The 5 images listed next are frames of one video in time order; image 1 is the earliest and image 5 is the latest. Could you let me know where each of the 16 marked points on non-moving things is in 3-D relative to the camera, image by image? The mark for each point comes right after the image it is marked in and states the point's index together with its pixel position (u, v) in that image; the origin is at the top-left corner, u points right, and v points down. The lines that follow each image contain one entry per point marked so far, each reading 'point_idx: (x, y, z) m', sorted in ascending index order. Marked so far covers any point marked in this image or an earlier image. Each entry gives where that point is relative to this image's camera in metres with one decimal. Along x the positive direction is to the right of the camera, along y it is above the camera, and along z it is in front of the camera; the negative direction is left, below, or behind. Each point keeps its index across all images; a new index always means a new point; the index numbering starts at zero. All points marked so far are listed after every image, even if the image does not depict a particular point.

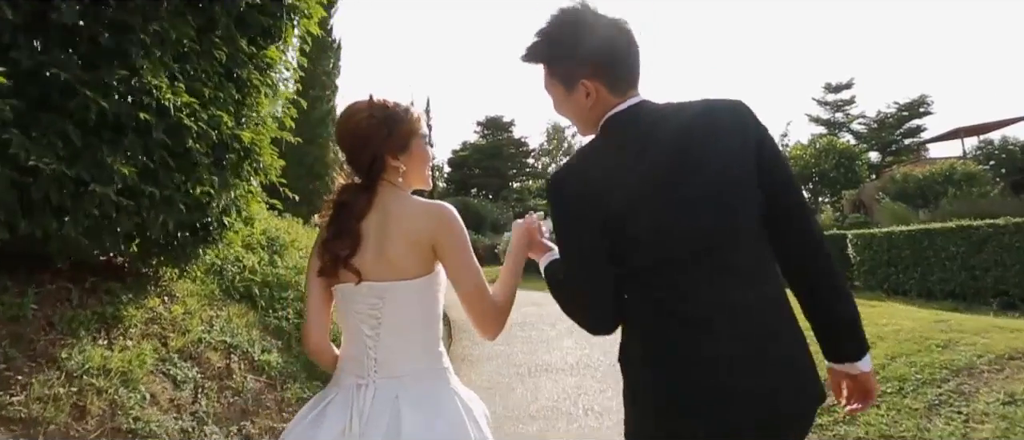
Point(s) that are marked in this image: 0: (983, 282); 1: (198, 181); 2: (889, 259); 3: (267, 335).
0: (+8.4, -1.1, +13.7) m
1: (-2.3, +0.3, +5.3) m
2: (+7.4, -0.8, +15.3) m
3: (-2.0, -0.9, +6.1) m
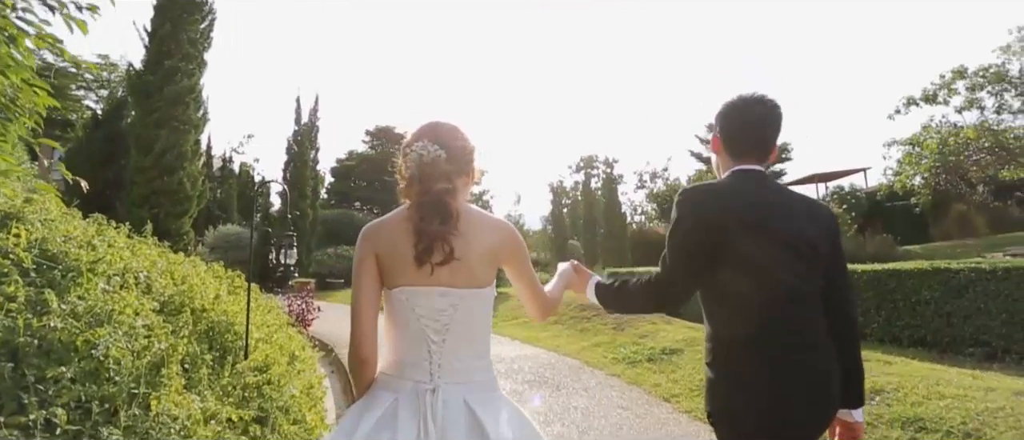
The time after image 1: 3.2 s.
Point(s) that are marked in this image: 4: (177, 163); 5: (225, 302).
0: (+7.1, -1.7, +12.1) m
1: (-2.1, +0.3, +2.1) m
2: (+5.9, -1.4, +13.4) m
3: (-2.0, -0.9, +2.9) m
4: (-6.2, +1.1, +14.3) m
5: (-2.0, -0.6, +5.4) m
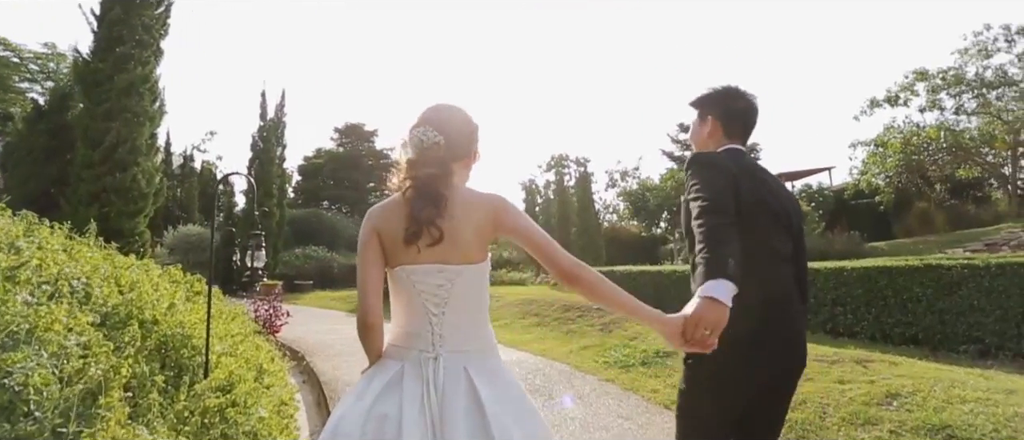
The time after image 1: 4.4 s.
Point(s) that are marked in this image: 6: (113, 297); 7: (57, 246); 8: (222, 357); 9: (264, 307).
0: (+6.8, -1.6, +11.8) m
1: (-1.9, +0.3, +1.5) m
2: (+5.5, -1.3, +13.1) m
3: (-1.9, -0.9, +2.2) m
4: (-6.6, +1.0, +13.5) m
5: (-2.0, -0.6, +4.7) m
6: (-2.1, -0.4, +4.1) m
7: (-2.6, -0.2, +4.4) m
8: (-1.8, -0.9, +4.8) m
9: (-3.6, -1.2, +11.0) m
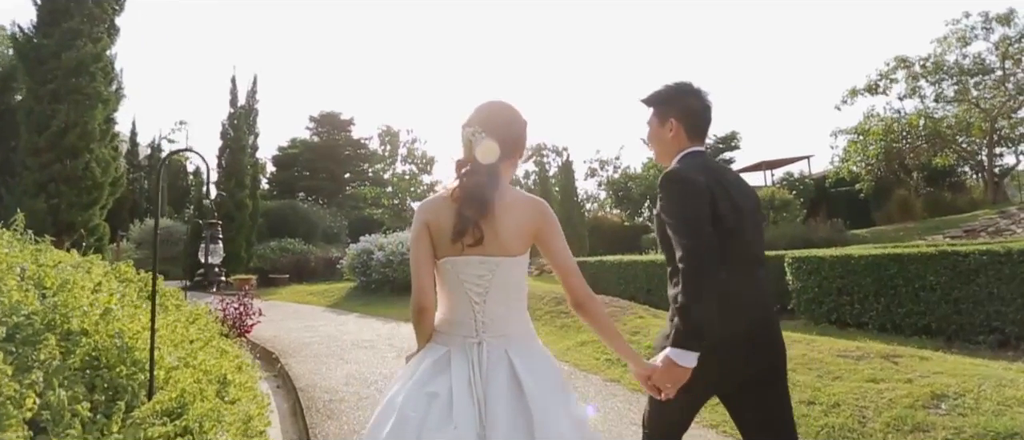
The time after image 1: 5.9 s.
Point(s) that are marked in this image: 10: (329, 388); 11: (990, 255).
0: (+6.6, -1.4, +11.2) m
1: (-1.8, +0.4, +0.6) m
2: (+5.3, -1.1, +12.5) m
3: (-1.7, -0.9, +1.4) m
4: (-6.8, +1.2, +12.5) m
5: (-2.0, -0.5, +3.9) m
6: (-2.1, -0.3, +3.2) m
7: (-2.5, -0.1, +3.6) m
8: (-1.7, -0.8, +4.0) m
9: (-3.7, -1.1, +10.1) m
10: (-1.8, -1.6, +7.4) m
11: (+6.8, -0.4, +11.1) m
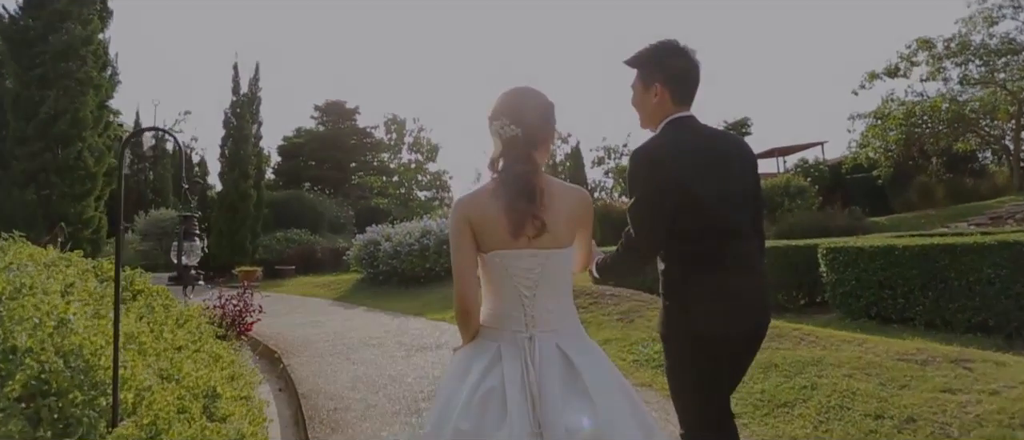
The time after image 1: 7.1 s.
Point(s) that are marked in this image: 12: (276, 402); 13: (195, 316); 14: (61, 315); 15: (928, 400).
0: (+6.9, -1.2, +10.4) m
1: (-1.7, +0.4, 0.0) m
2: (+5.6, -0.9, +11.7) m
3: (-1.6, -0.9, +0.8) m
4: (-6.5, +1.3, +11.9) m
5: (-1.8, -0.5, +3.2) m
6: (-1.9, -0.3, +2.6) m
7: (-2.4, -0.1, +3.0) m
8: (-1.6, -0.7, +3.4) m
9: (-3.4, -1.0, +9.5) m
10: (-1.5, -1.5, +6.8) m
11: (+7.1, -0.2, +10.3) m
12: (-2.2, -1.7, +7.1) m
13: (-2.4, -0.7, +5.8) m
14: (-1.9, -0.4, +3.2) m
15: (+2.9, -1.3, +5.4) m
